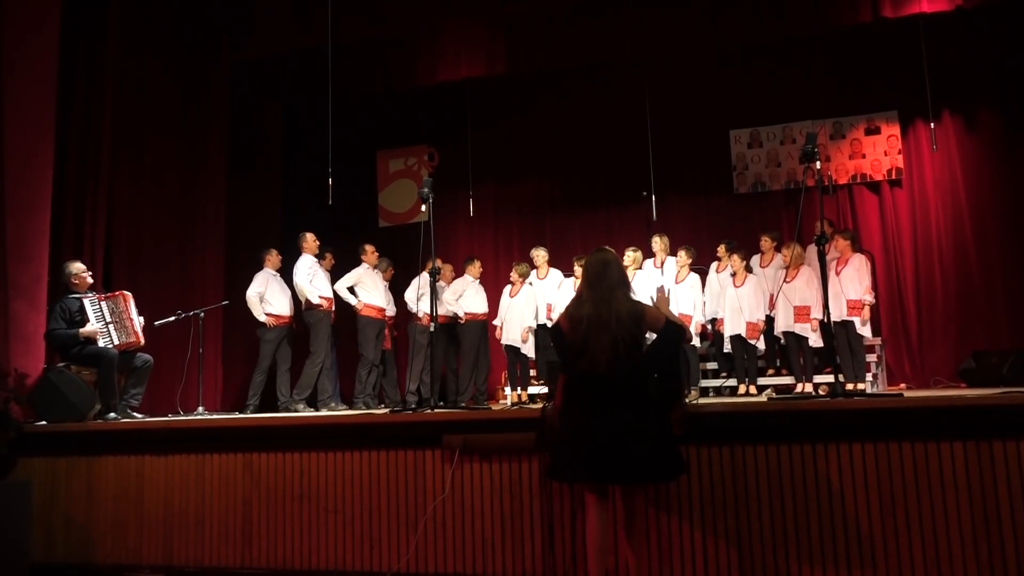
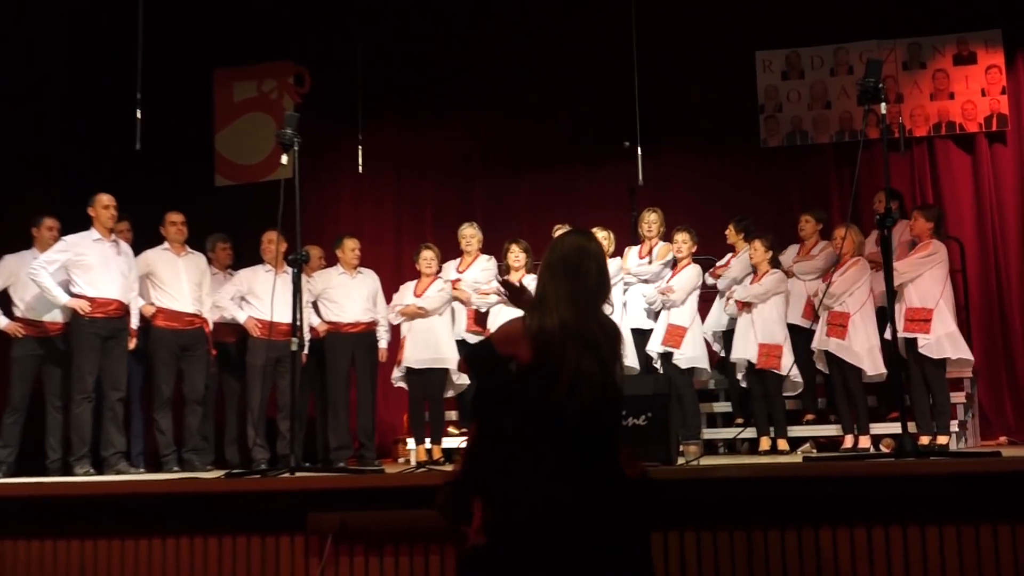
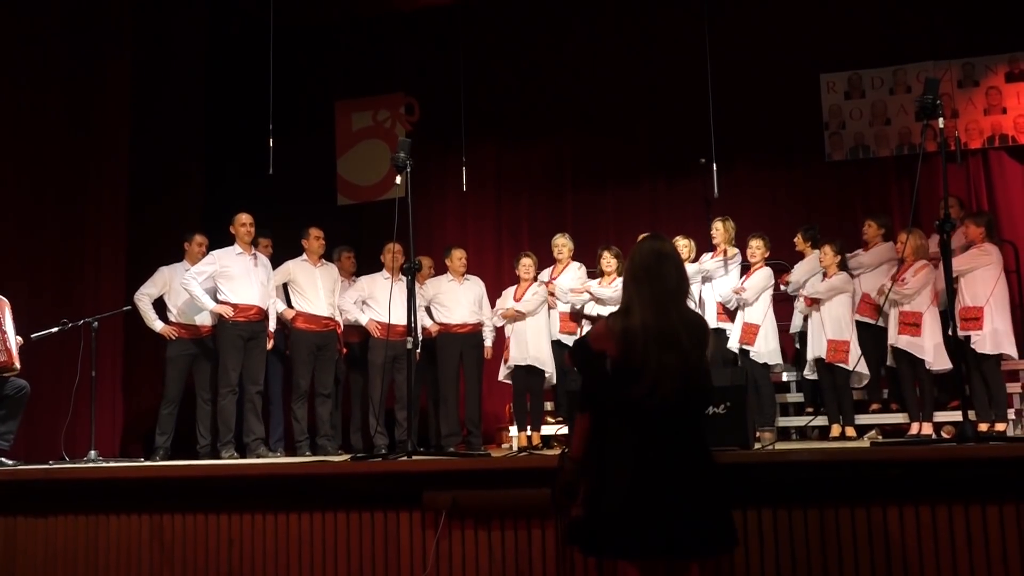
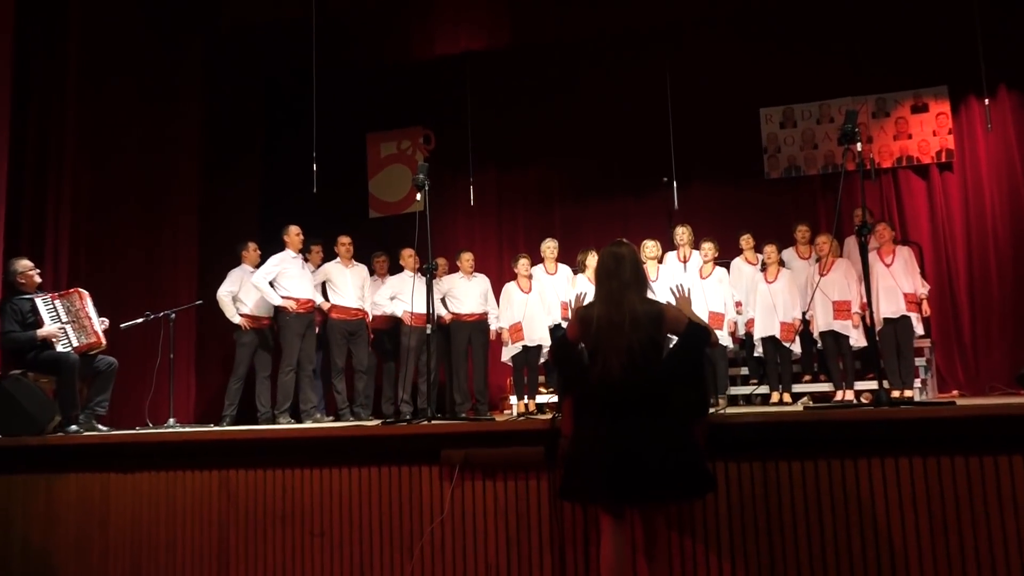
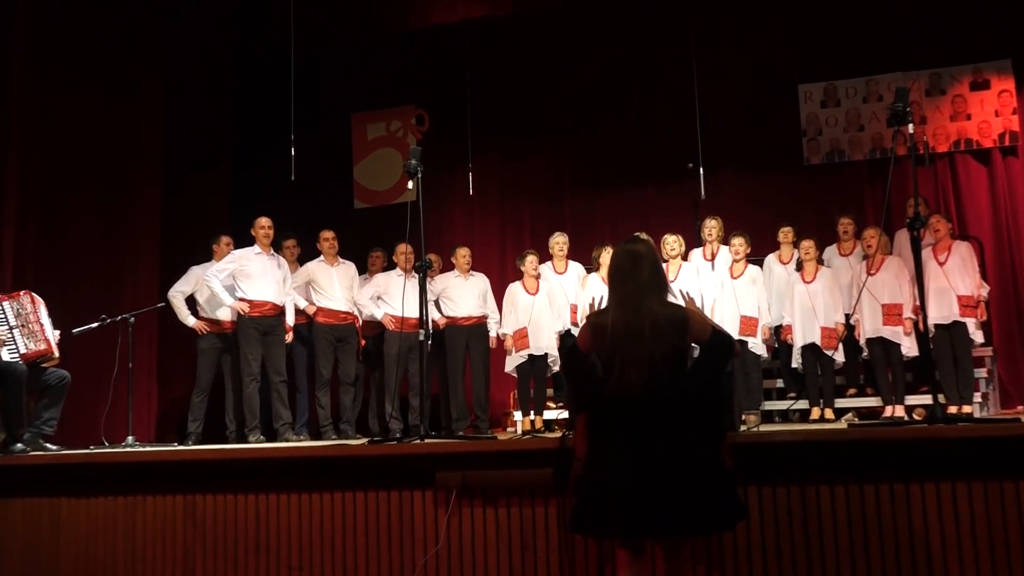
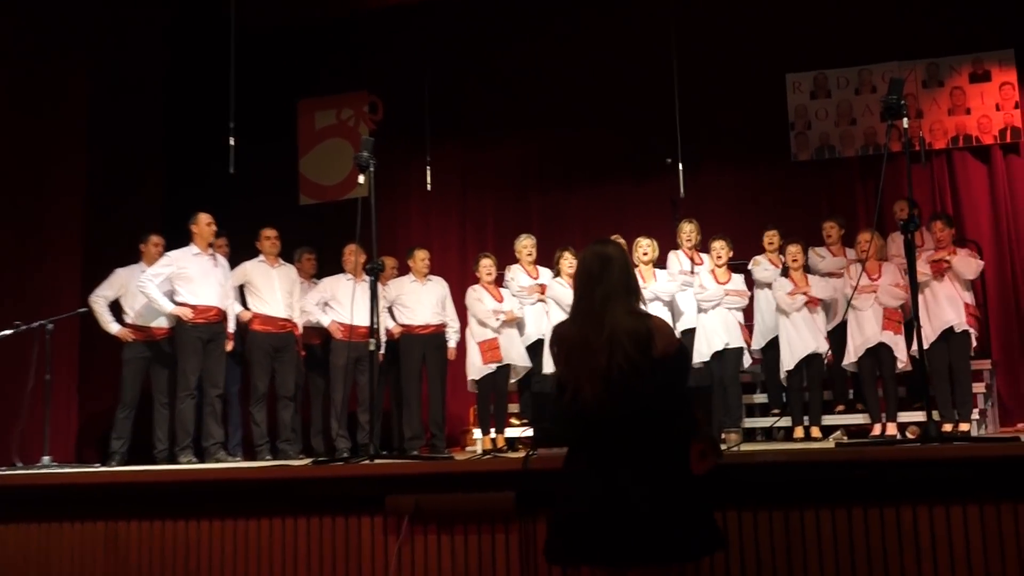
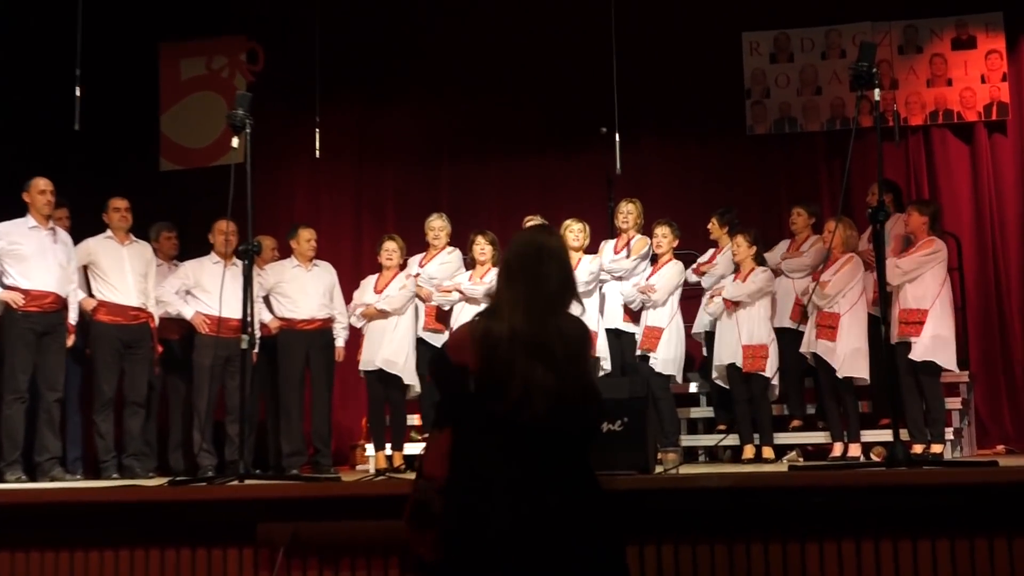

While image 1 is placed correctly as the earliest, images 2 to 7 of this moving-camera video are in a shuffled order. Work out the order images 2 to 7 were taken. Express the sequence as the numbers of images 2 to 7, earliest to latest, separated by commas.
4, 5, 3, 6, 2, 7
